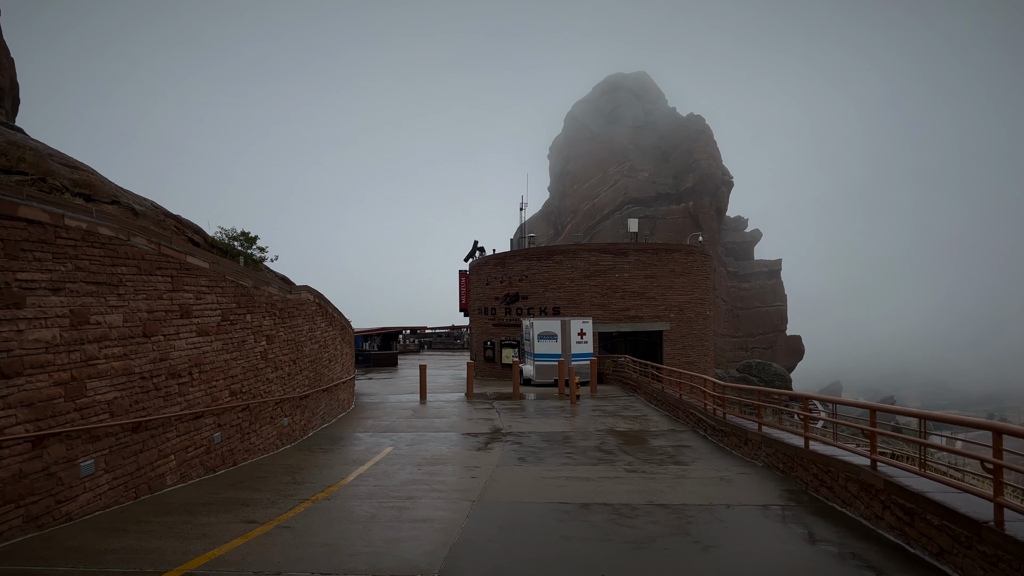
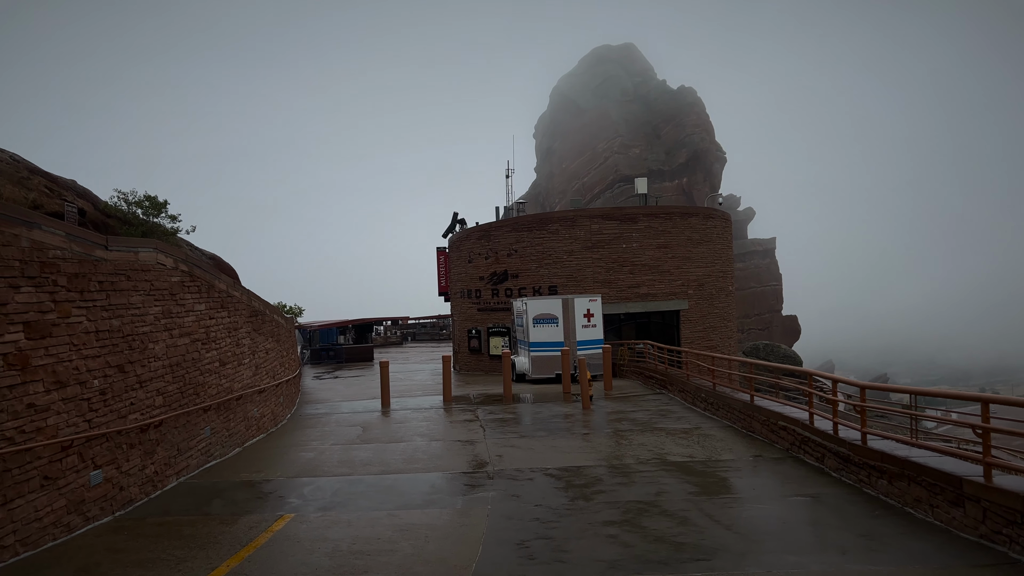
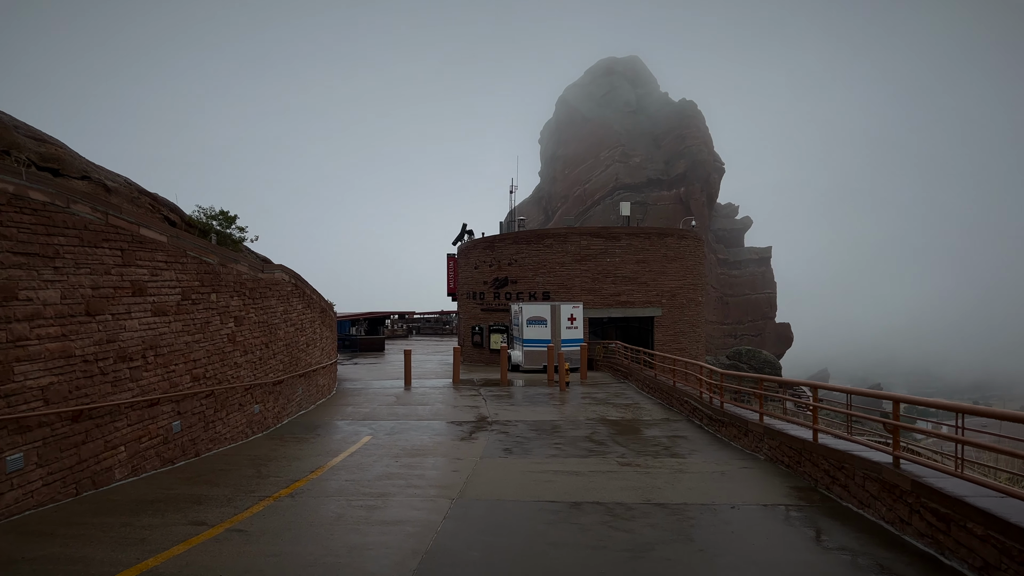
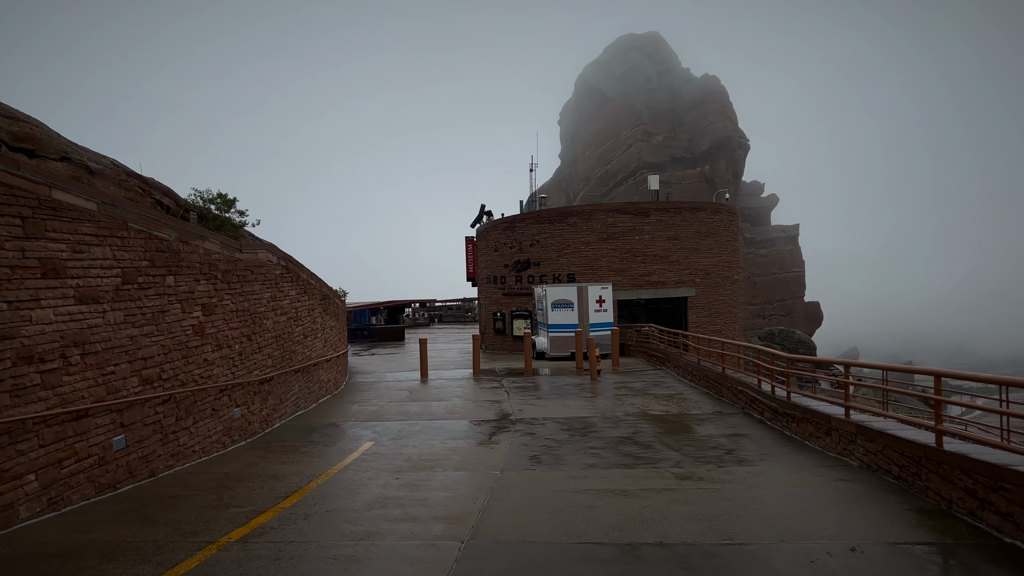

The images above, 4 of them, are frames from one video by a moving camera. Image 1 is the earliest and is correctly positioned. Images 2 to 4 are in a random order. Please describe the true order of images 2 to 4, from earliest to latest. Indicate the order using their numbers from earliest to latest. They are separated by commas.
3, 4, 2
